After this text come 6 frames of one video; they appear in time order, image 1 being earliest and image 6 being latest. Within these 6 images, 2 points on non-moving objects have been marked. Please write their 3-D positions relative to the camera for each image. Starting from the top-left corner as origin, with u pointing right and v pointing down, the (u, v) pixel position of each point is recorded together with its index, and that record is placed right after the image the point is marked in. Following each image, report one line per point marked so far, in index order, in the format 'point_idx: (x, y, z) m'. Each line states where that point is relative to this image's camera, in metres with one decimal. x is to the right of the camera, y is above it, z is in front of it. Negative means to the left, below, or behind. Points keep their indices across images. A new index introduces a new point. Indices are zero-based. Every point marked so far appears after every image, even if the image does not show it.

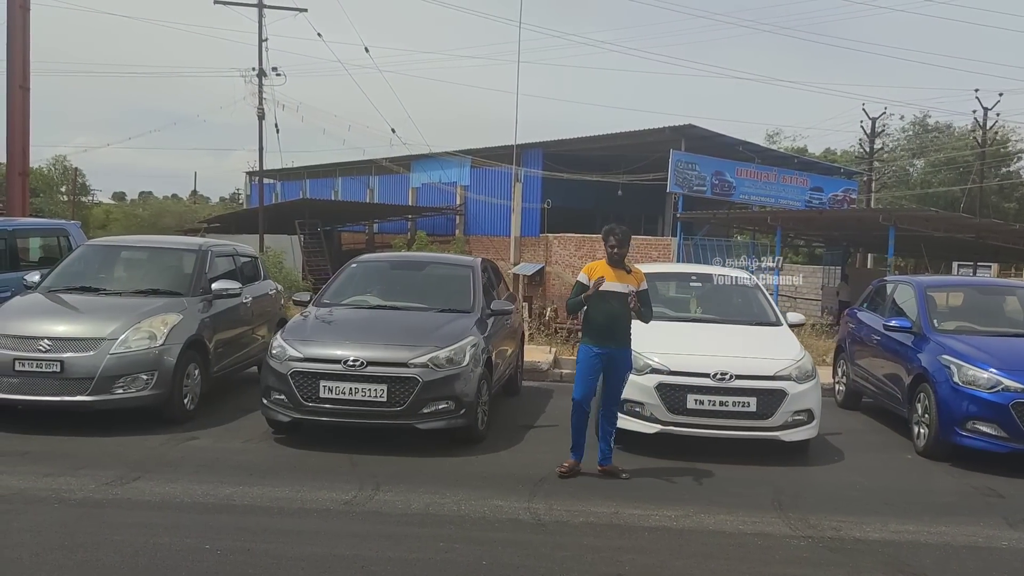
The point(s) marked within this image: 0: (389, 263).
0: (-1.2, +0.2, +7.6) m
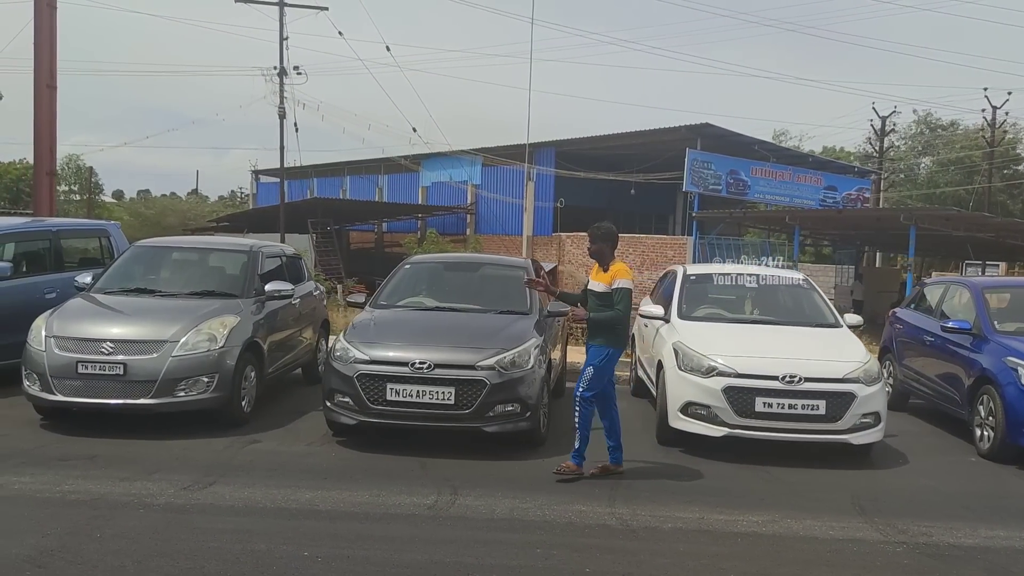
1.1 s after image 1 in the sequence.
0: (-0.7, +0.2, +7.6) m
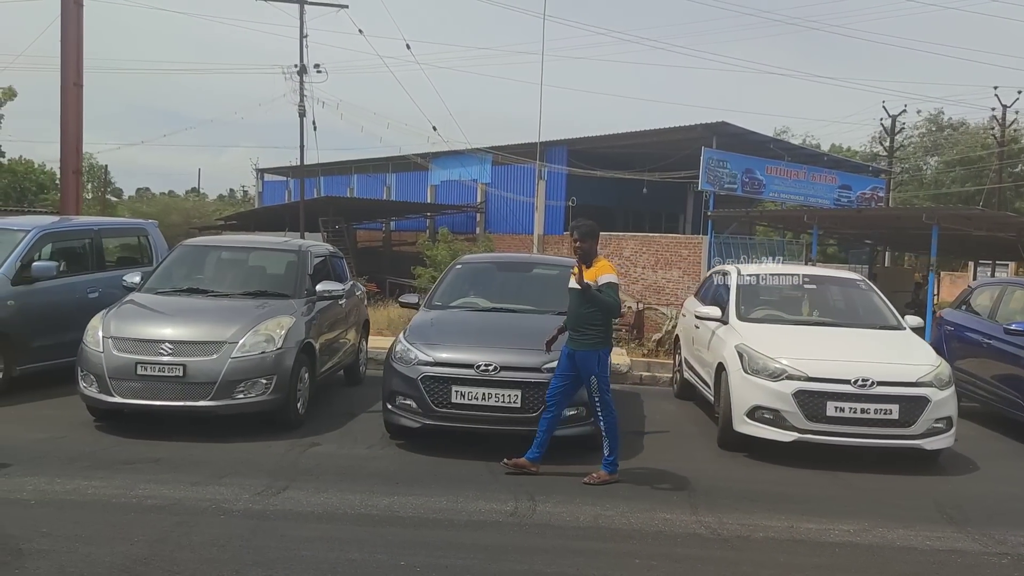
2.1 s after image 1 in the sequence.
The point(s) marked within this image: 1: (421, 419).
0: (-0.1, +0.2, +7.5) m
1: (-0.7, -1.0, +5.7) m
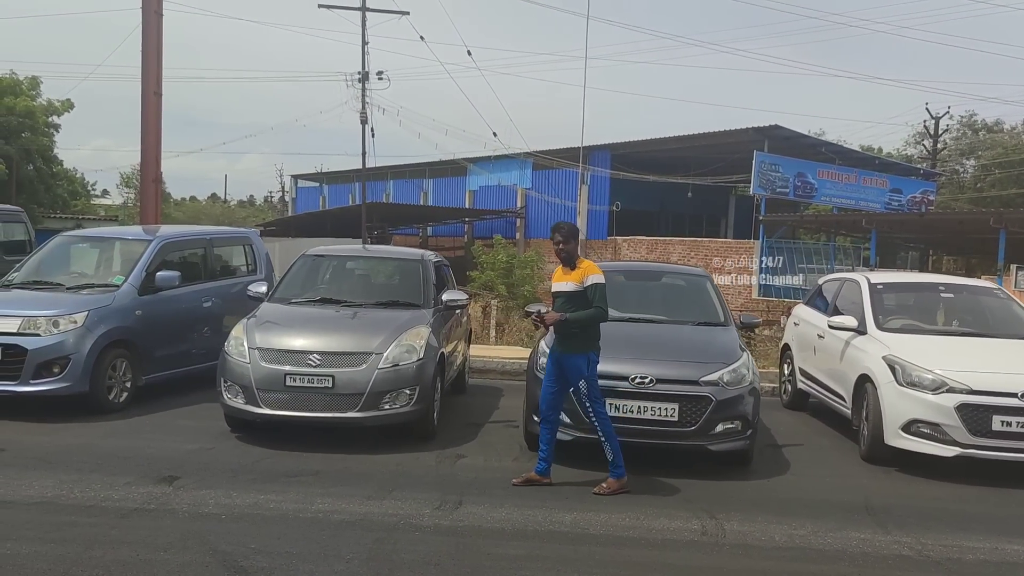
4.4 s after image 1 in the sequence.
0: (+1.1, +0.1, +7.4) m
1: (+0.5, -1.1, +5.6) m
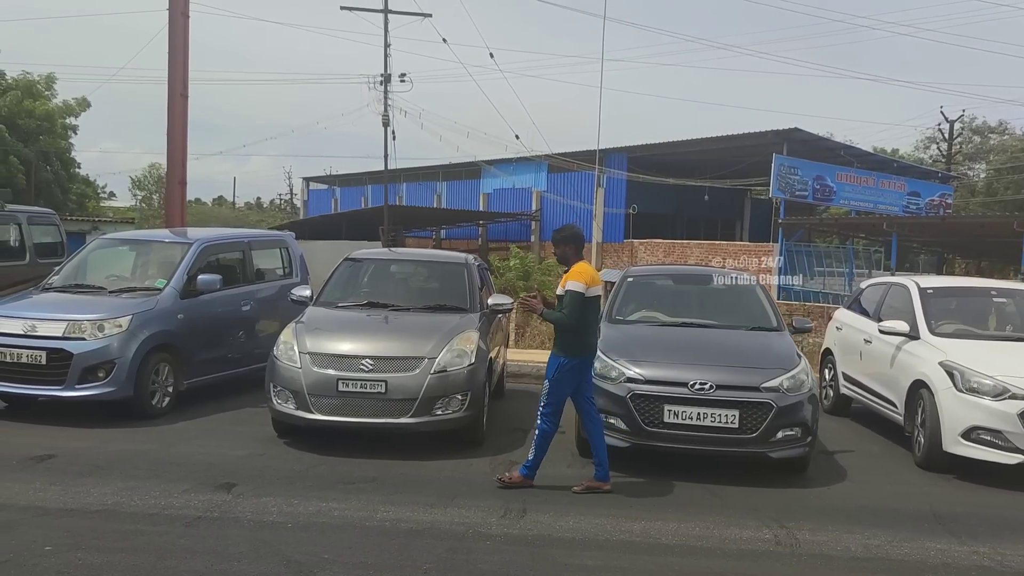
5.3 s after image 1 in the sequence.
0: (+1.6, +0.1, +7.3) m
1: (+0.9, -1.2, +5.6) m
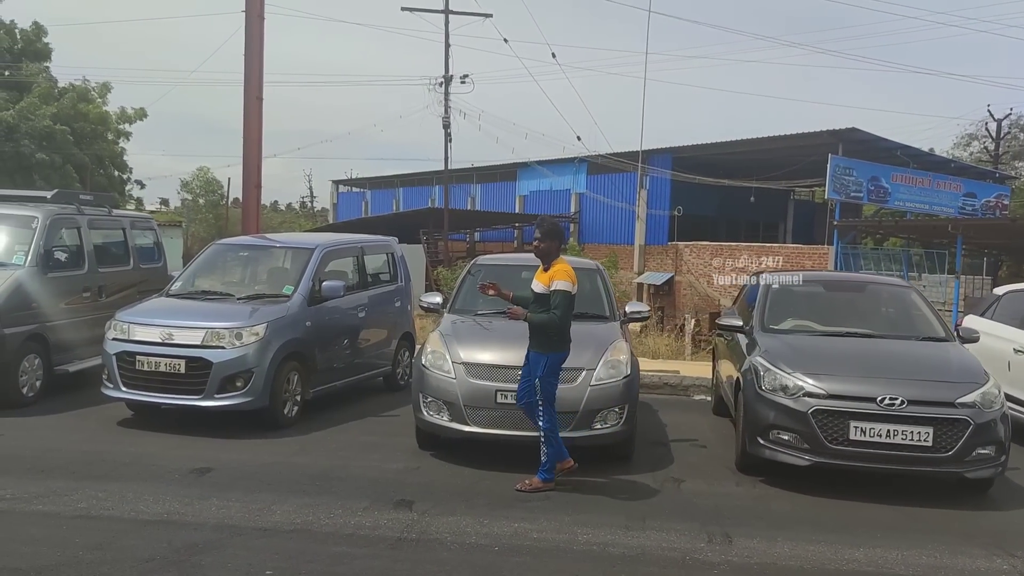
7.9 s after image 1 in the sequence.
0: (+2.9, 0.0, +7.0) m
1: (+2.2, -1.2, +5.3) m
